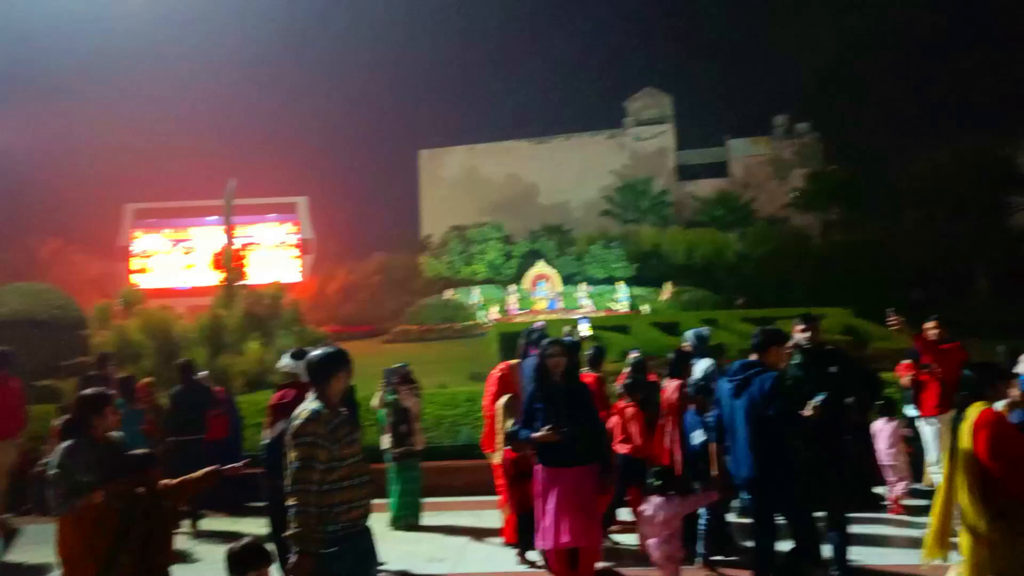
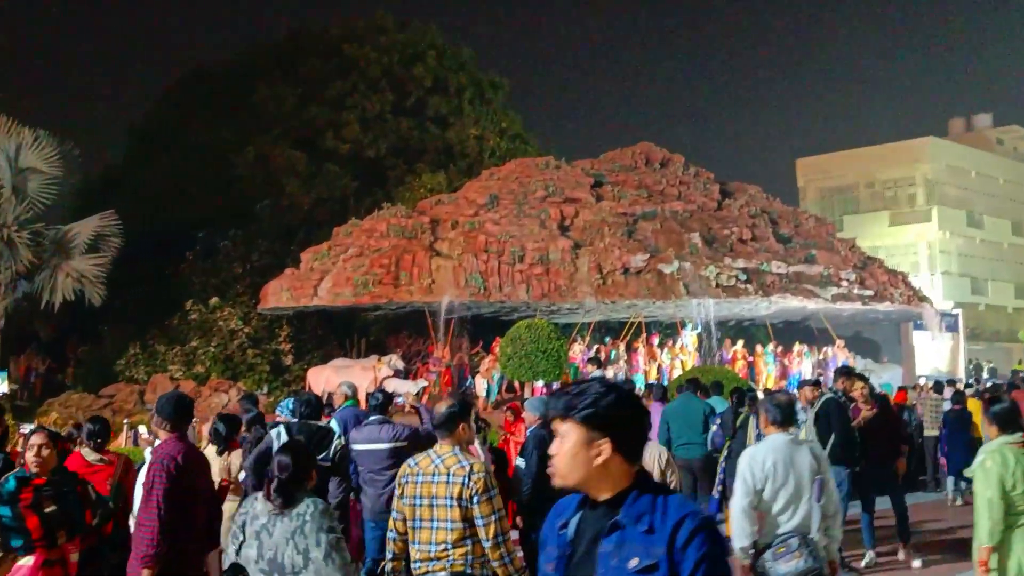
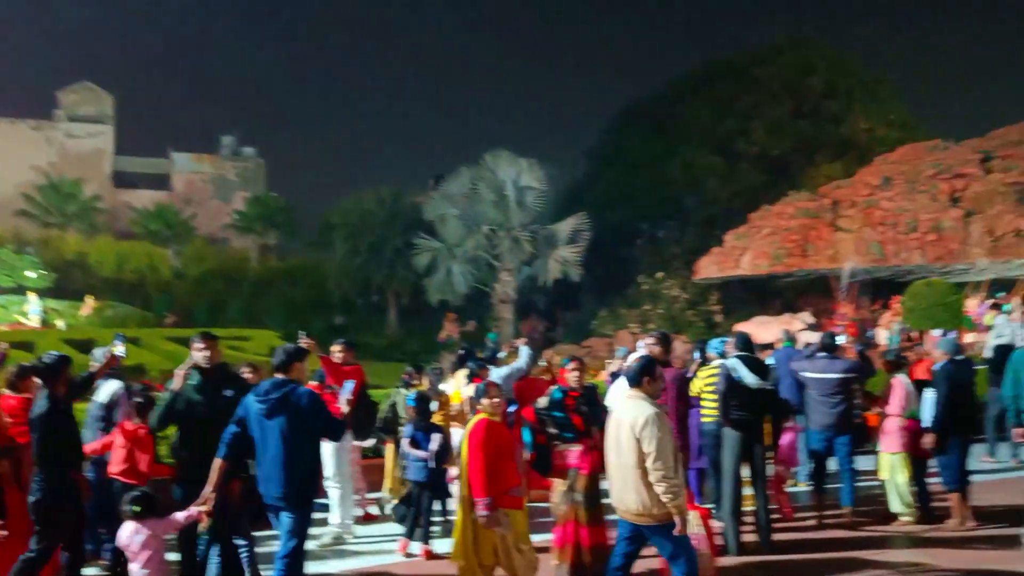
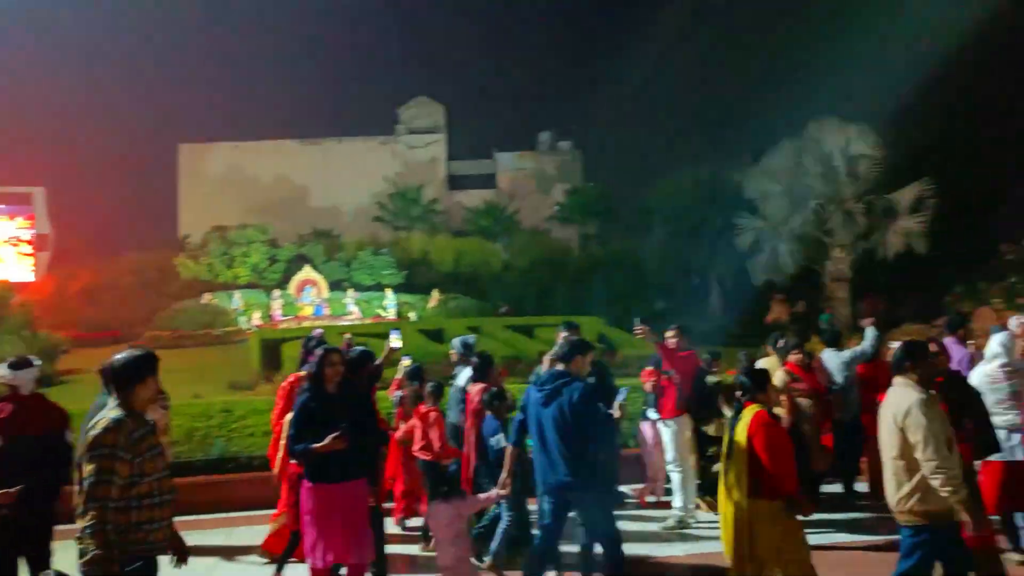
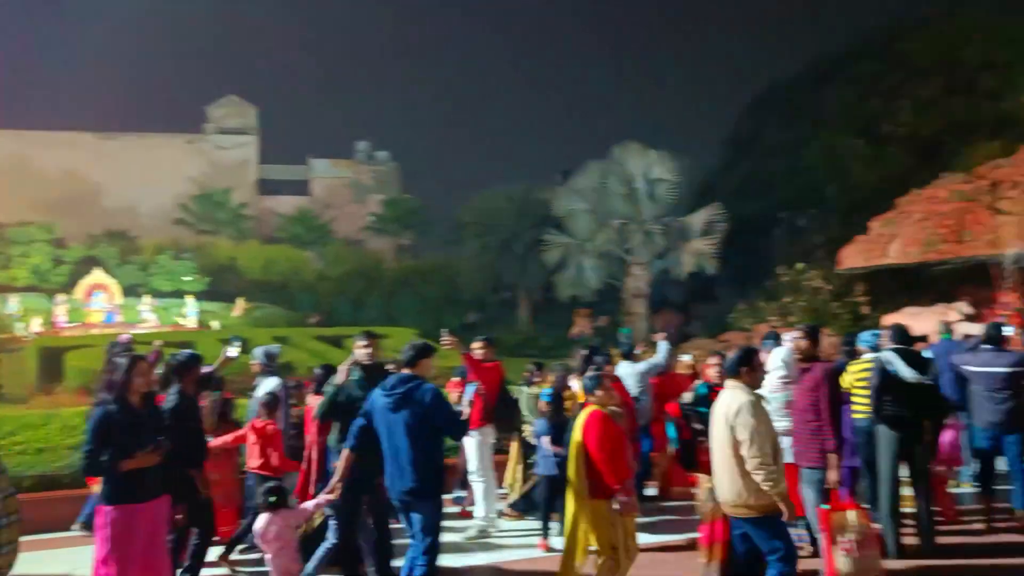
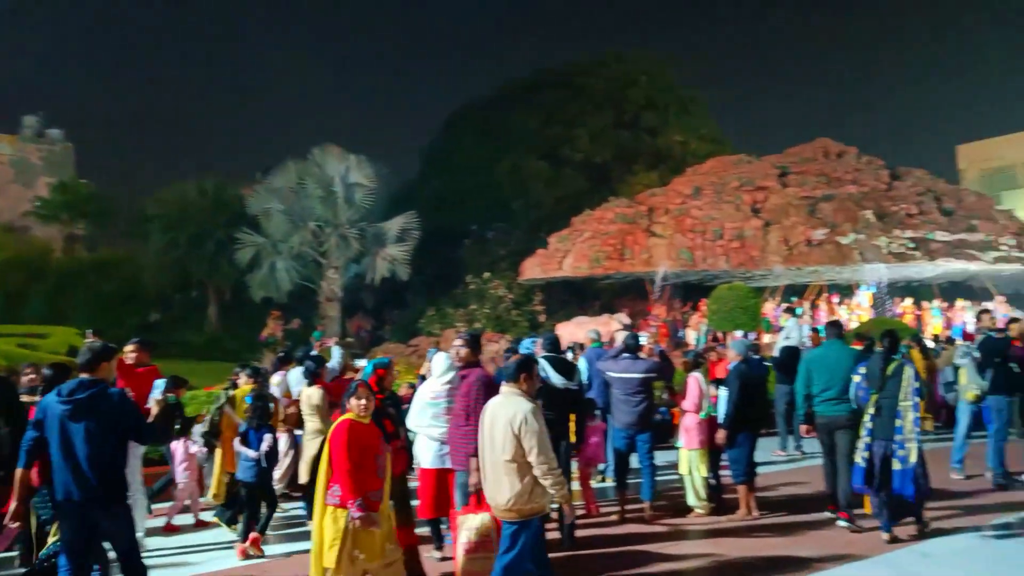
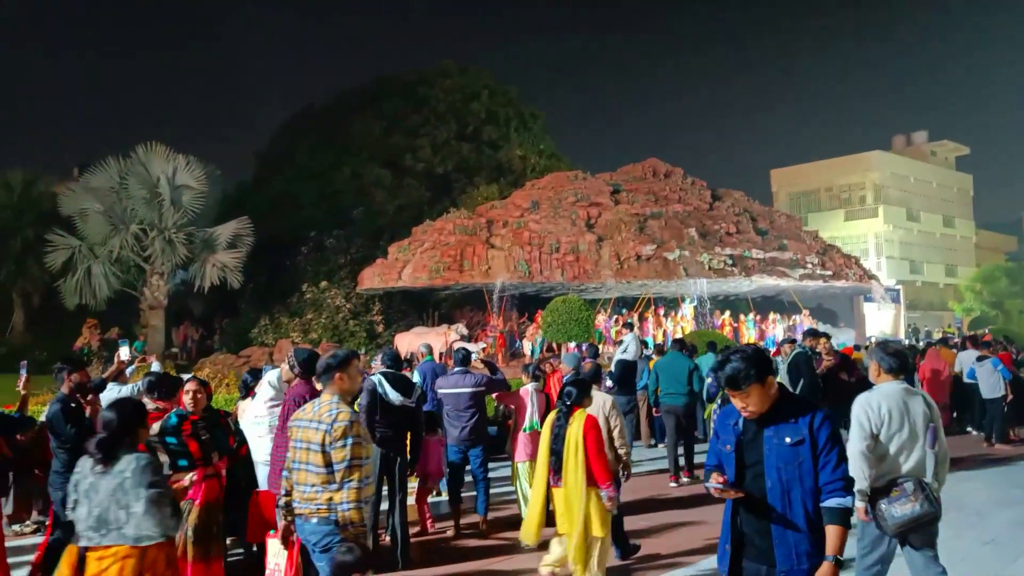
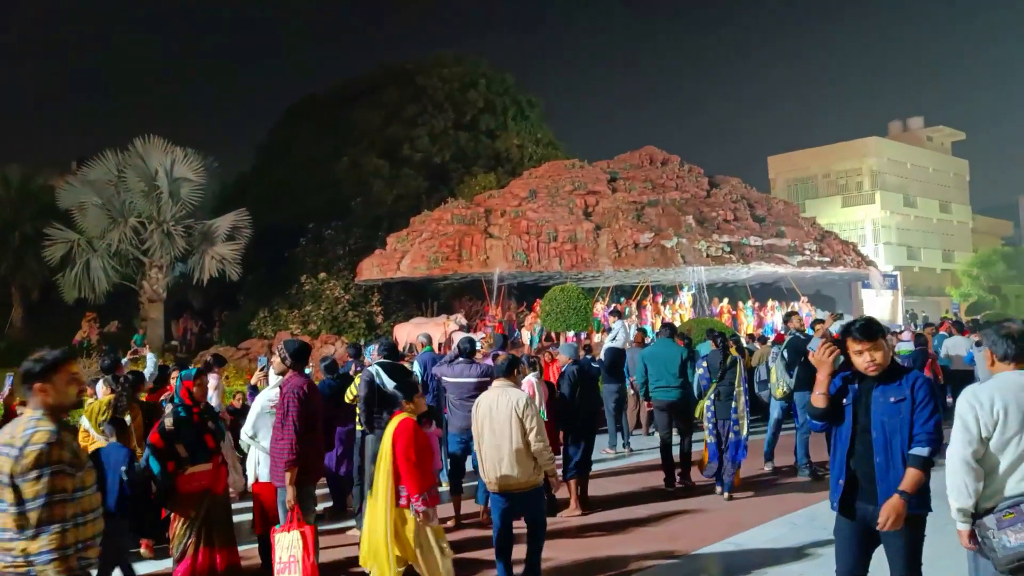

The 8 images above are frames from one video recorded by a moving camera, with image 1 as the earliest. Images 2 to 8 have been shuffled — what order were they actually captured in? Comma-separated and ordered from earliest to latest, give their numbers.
4, 5, 3, 6, 8, 7, 2
